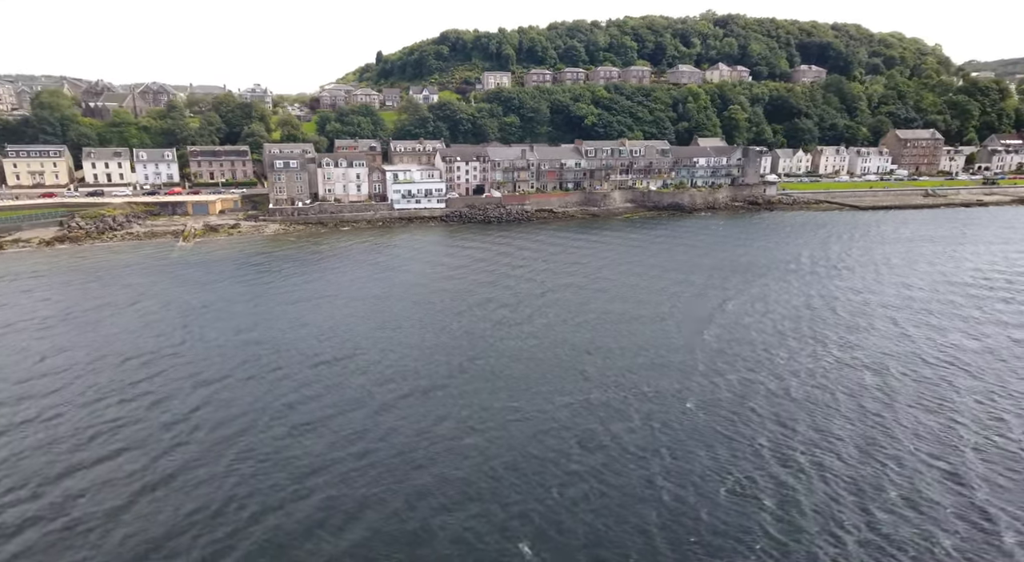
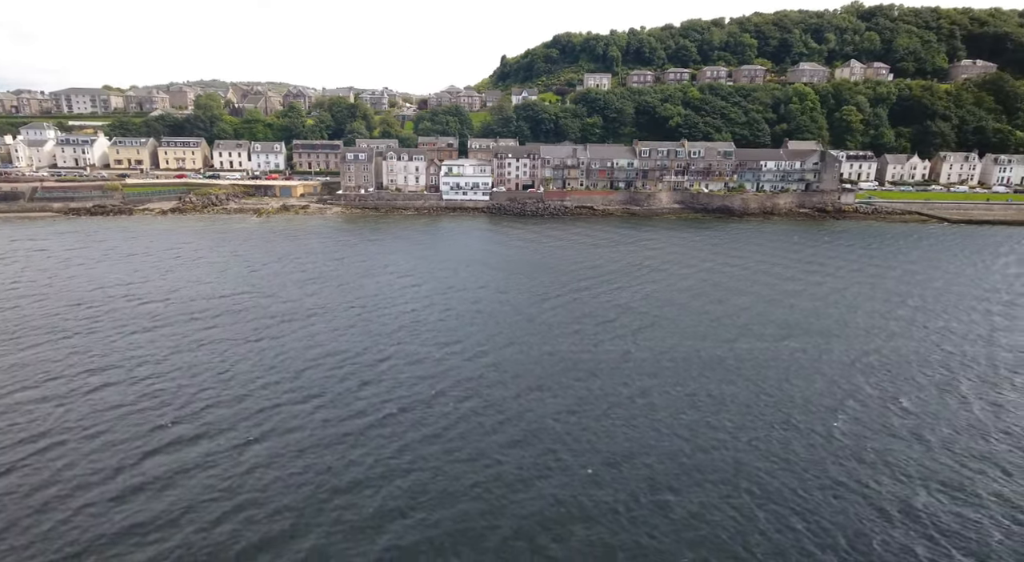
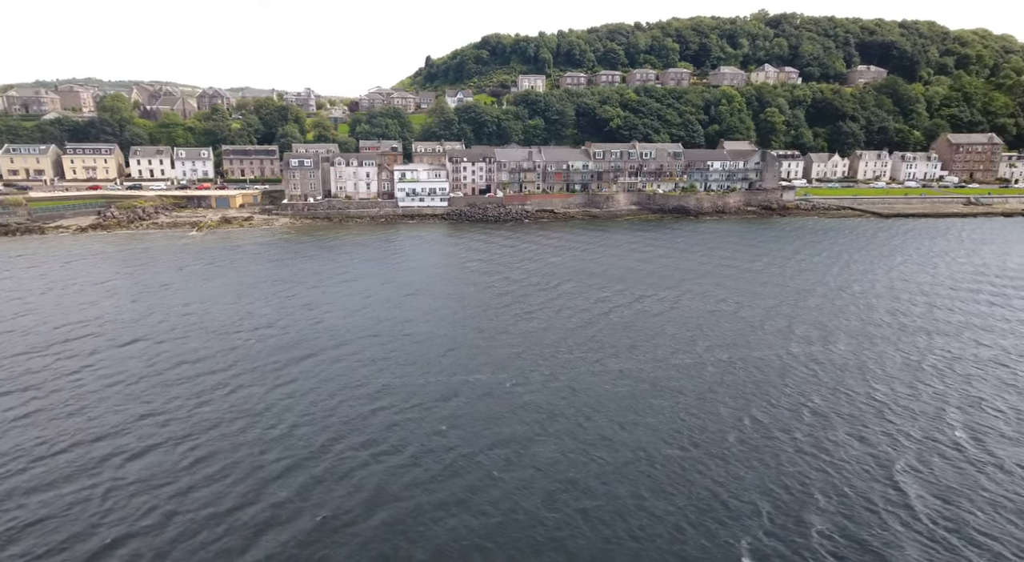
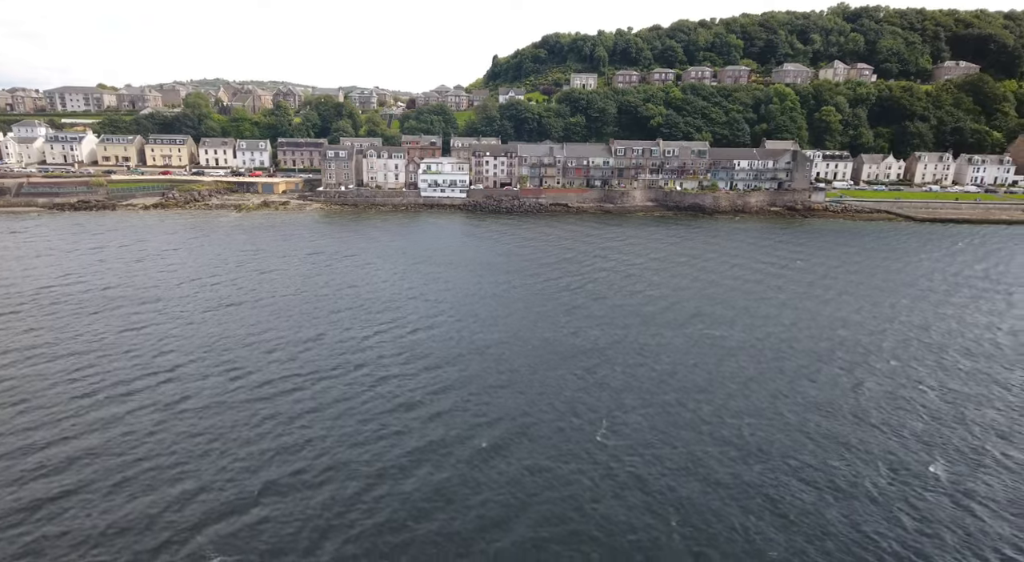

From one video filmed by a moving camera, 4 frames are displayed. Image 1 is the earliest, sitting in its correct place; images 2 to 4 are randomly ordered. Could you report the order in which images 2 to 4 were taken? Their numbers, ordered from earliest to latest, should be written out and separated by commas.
3, 2, 4
